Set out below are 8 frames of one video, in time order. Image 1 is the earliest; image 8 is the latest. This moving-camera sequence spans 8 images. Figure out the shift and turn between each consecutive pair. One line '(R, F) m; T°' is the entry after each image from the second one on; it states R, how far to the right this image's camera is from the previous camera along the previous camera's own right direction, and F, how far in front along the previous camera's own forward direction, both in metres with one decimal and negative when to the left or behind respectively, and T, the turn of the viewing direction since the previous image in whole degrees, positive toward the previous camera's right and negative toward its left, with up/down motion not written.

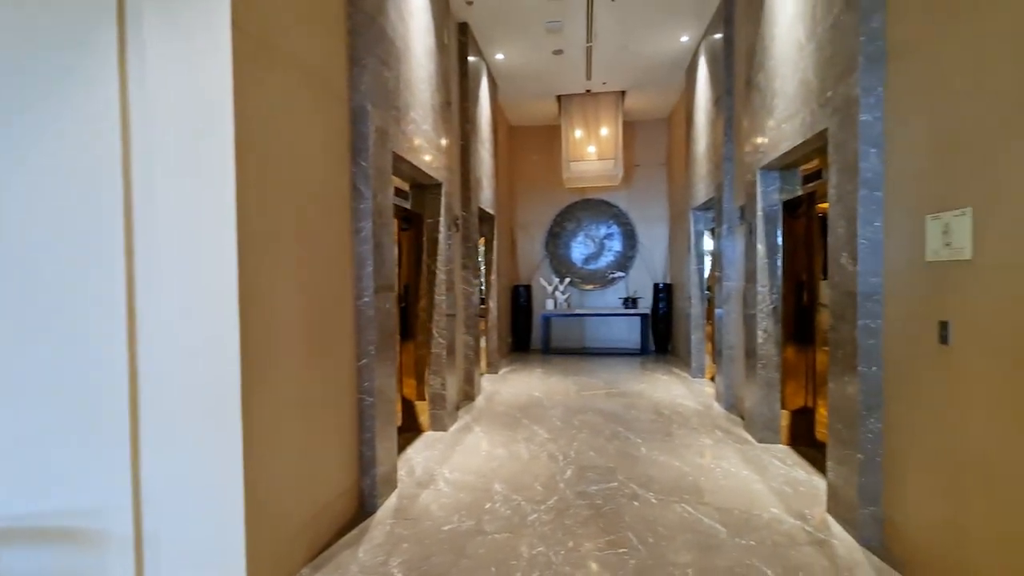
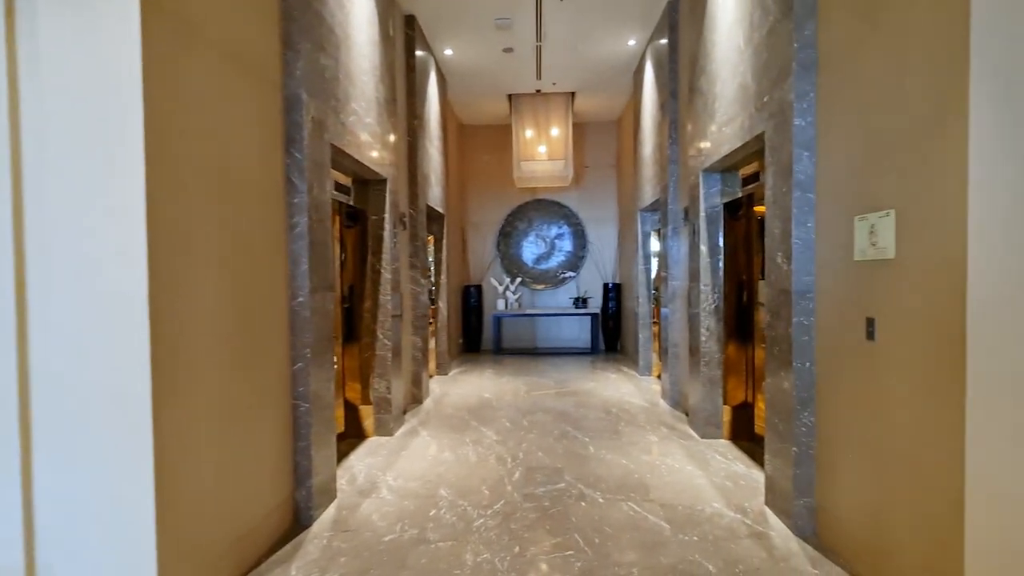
(+0.1, +0.1) m; +5°
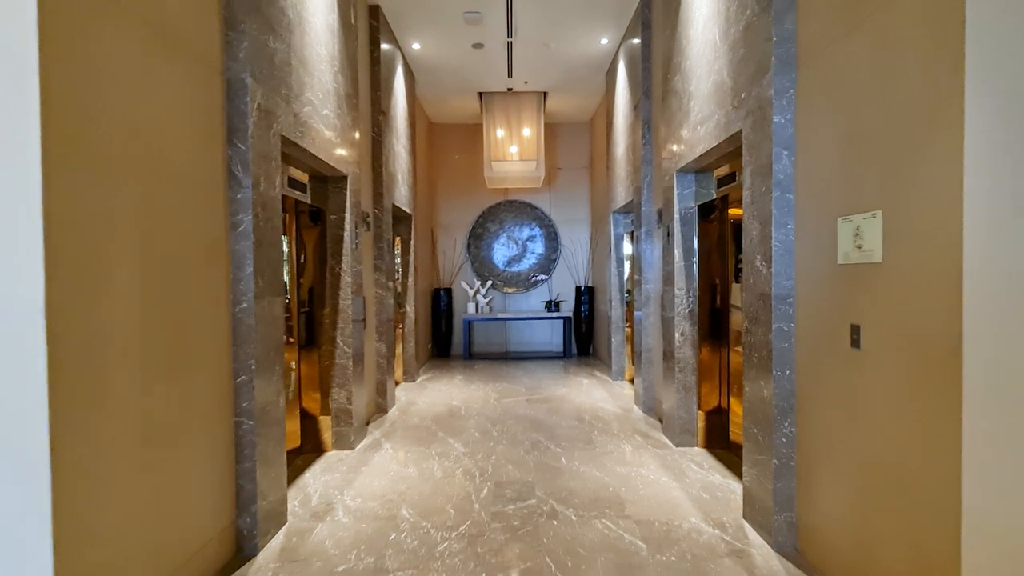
(0.0, +0.2) m; +3°
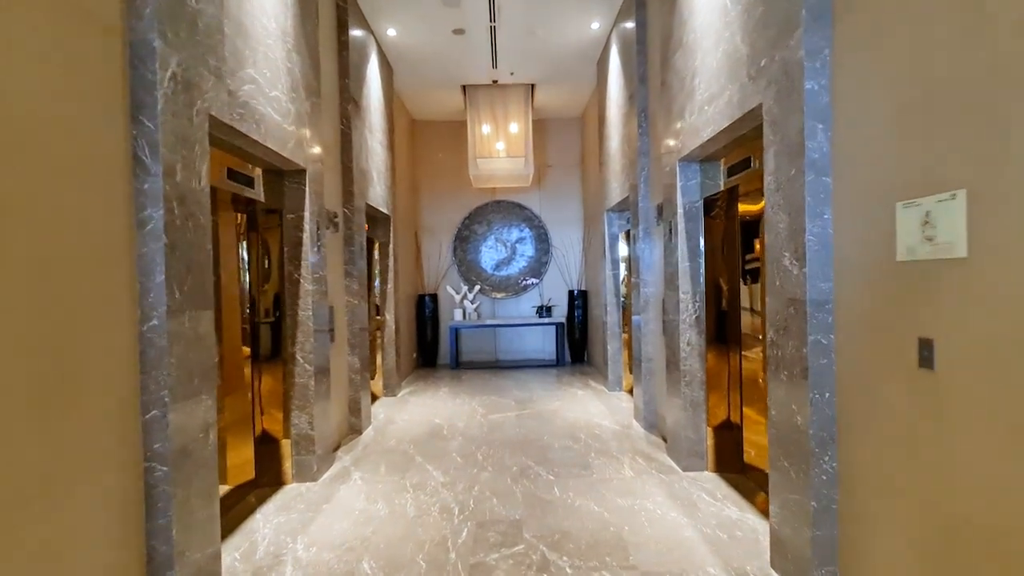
(+0.1, +0.5) m; +1°
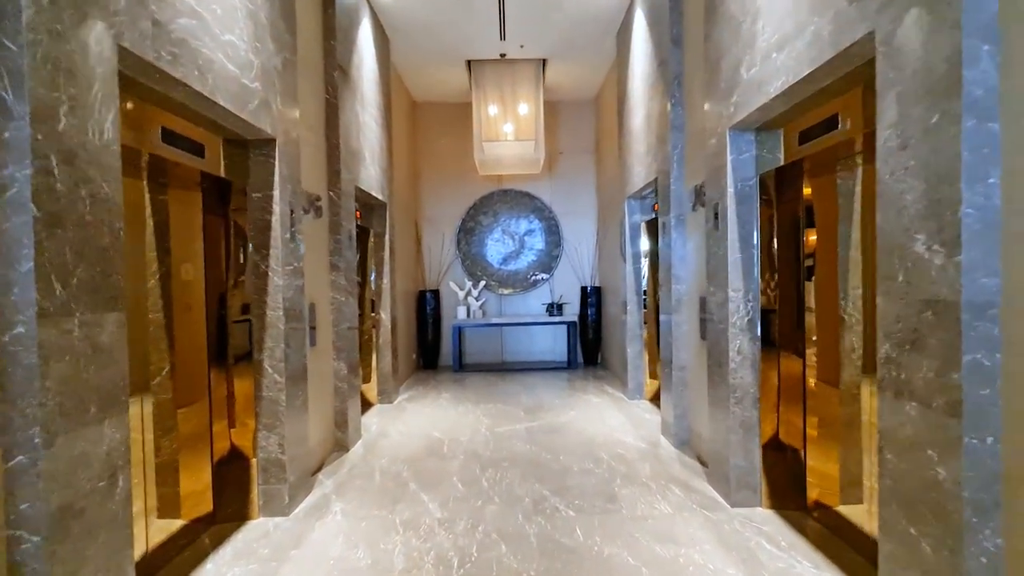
(-0.1, +0.7) m; -1°
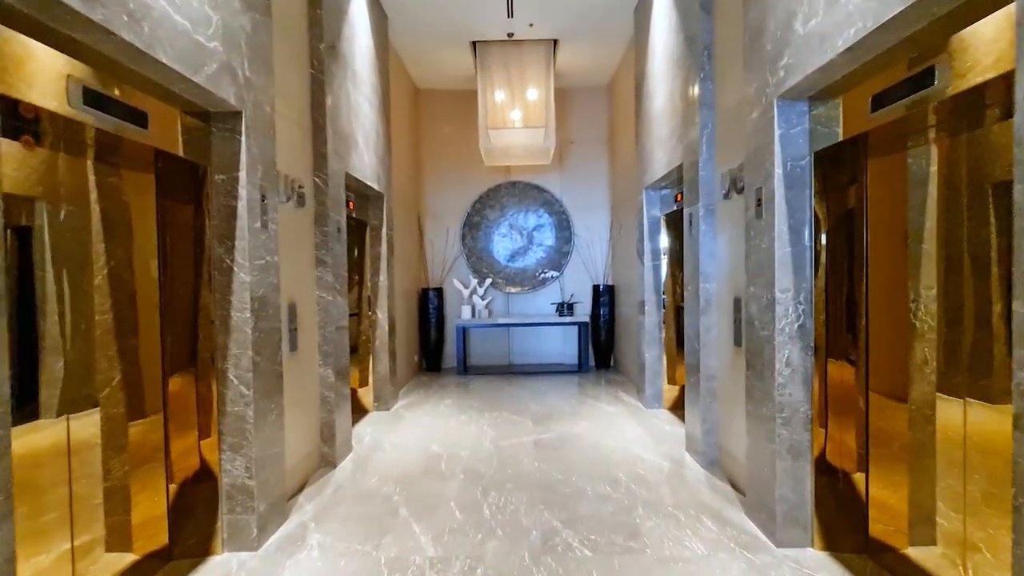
(0.0, +0.5) m; -1°
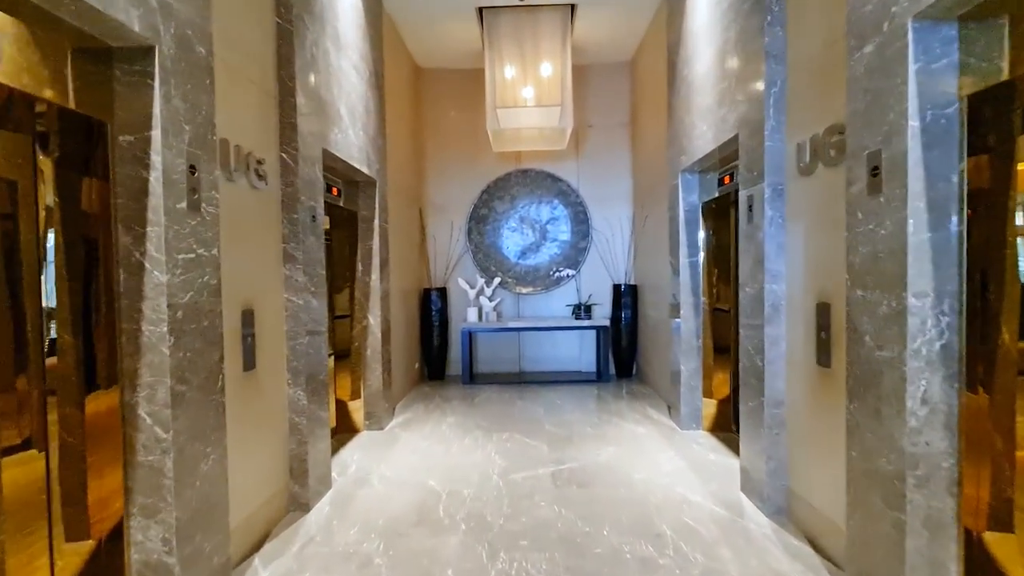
(0.0, +0.8) m; -1°
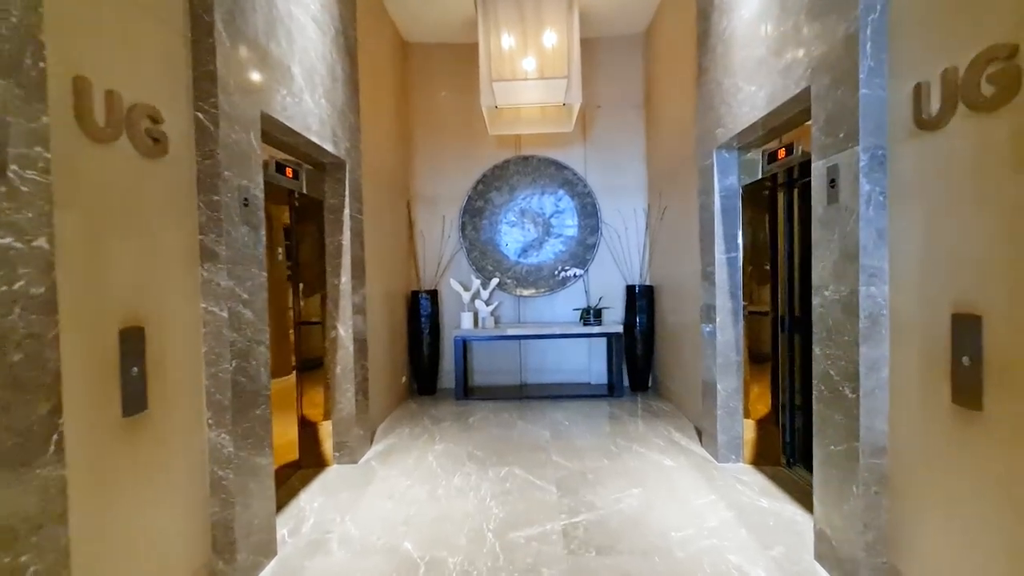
(0.0, +0.9) m; 0°
